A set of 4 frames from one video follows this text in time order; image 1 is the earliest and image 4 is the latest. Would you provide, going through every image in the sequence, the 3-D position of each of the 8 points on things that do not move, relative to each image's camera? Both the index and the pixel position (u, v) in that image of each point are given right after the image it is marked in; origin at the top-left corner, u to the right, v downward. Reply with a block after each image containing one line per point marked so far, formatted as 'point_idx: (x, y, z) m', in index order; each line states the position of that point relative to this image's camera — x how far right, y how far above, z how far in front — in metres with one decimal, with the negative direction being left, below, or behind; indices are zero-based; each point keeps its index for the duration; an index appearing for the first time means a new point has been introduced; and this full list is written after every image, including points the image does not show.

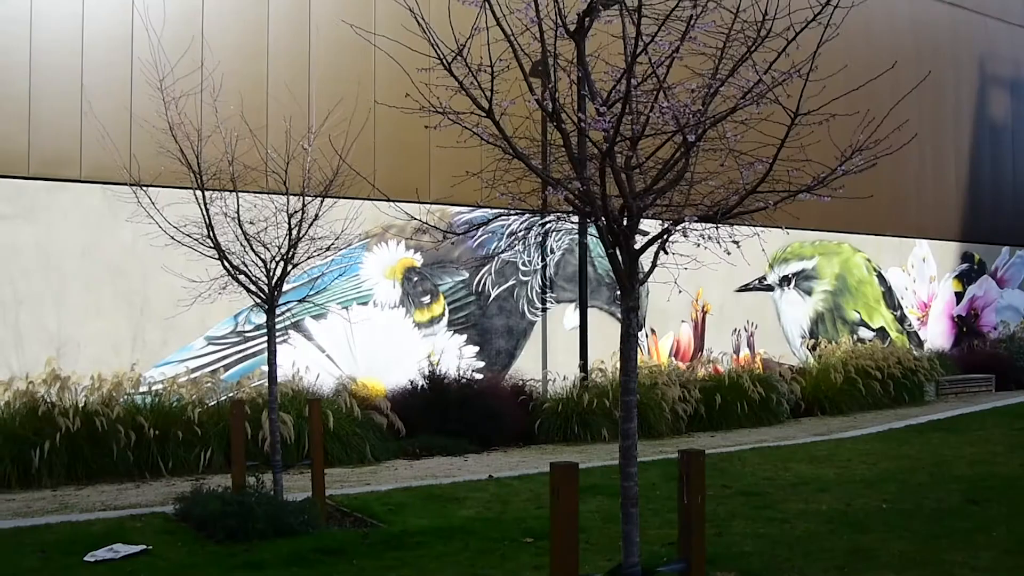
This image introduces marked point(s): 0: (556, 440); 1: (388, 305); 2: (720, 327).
0: (+1.0, -3.5, +13.4) m
1: (-3.0, -0.4, +14.0) m
2: (+6.2, -1.2, +17.4) m
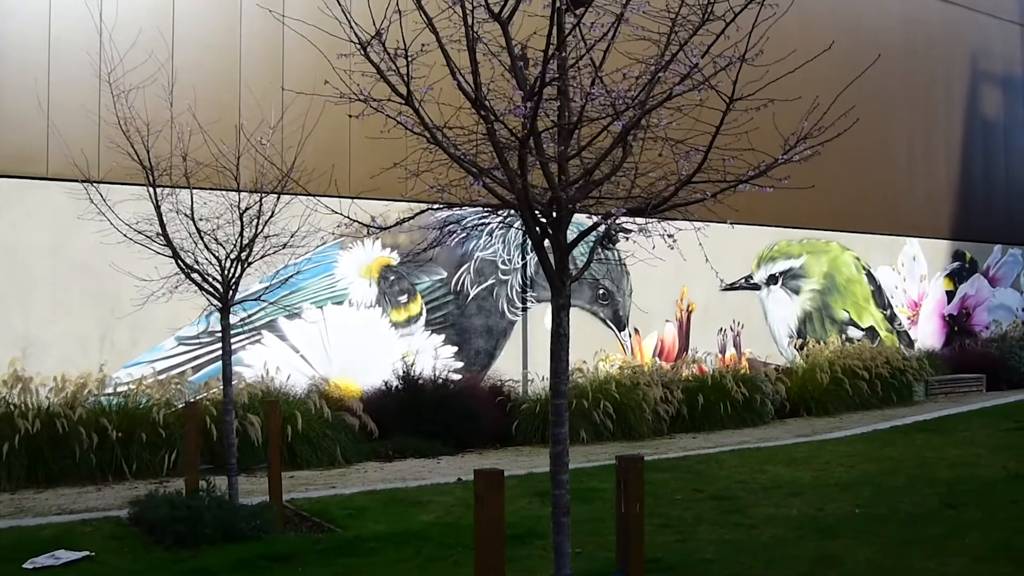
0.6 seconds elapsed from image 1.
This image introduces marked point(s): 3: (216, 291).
0: (+0.5, -3.5, +13.2) m
1: (-3.5, -0.4, +13.7) m
2: (+5.7, -1.1, +17.2) m
3: (-4.1, 0.0, +7.9) m
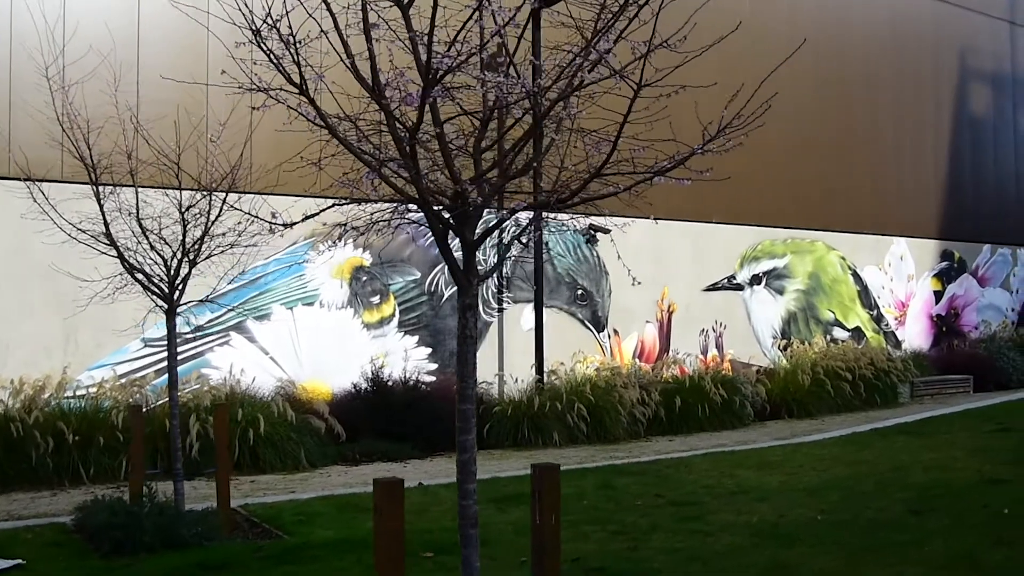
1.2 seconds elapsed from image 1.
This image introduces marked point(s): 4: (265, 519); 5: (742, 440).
0: (-0.1, -3.5, +12.9) m
1: (-4.1, -0.4, +13.5) m
2: (+5.1, -1.1, +16.9) m
3: (-4.7, 0.0, +7.8) m
4: (-3.5, -3.3, +8.3) m
5: (+5.4, -3.5, +13.4) m
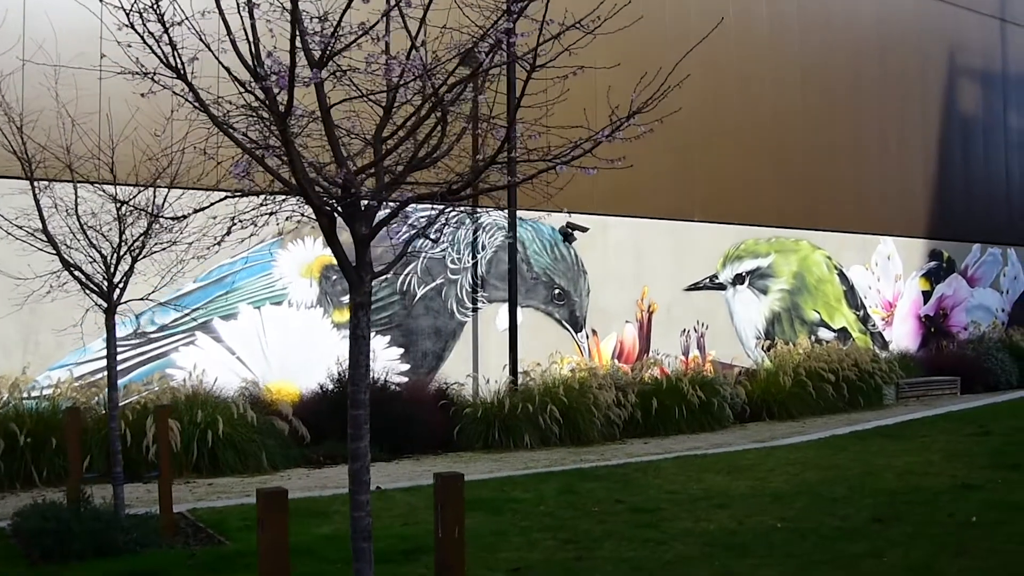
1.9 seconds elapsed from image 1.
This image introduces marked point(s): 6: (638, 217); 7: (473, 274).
0: (-0.8, -3.5, +12.7) m
1: (-4.8, -0.4, +13.3) m
2: (+4.5, -1.1, +16.7) m
3: (-5.4, 0.0, +7.5) m
4: (-4.2, -3.3, +8.0) m
5: (+4.7, -3.5, +13.2) m
6: (+3.6, +2.0, +16.2) m
7: (-1.0, +0.4, +14.6) m
